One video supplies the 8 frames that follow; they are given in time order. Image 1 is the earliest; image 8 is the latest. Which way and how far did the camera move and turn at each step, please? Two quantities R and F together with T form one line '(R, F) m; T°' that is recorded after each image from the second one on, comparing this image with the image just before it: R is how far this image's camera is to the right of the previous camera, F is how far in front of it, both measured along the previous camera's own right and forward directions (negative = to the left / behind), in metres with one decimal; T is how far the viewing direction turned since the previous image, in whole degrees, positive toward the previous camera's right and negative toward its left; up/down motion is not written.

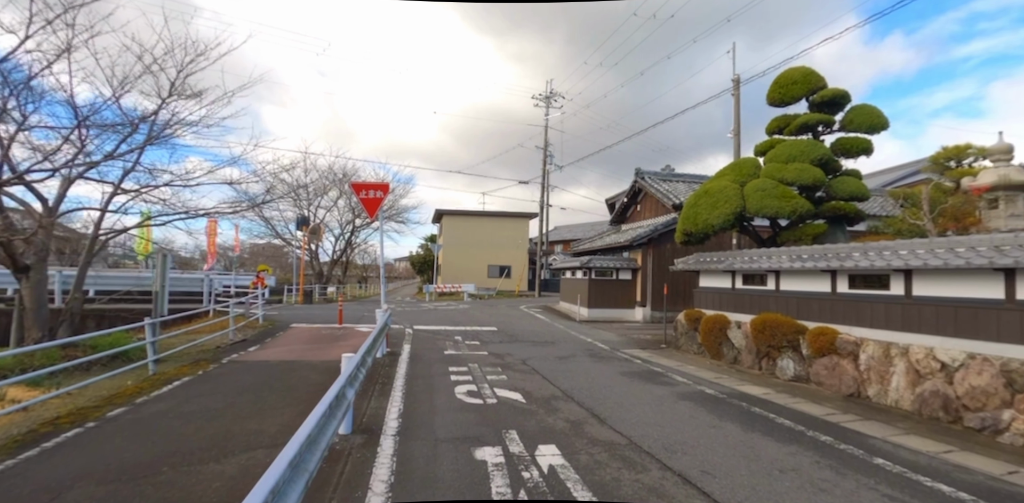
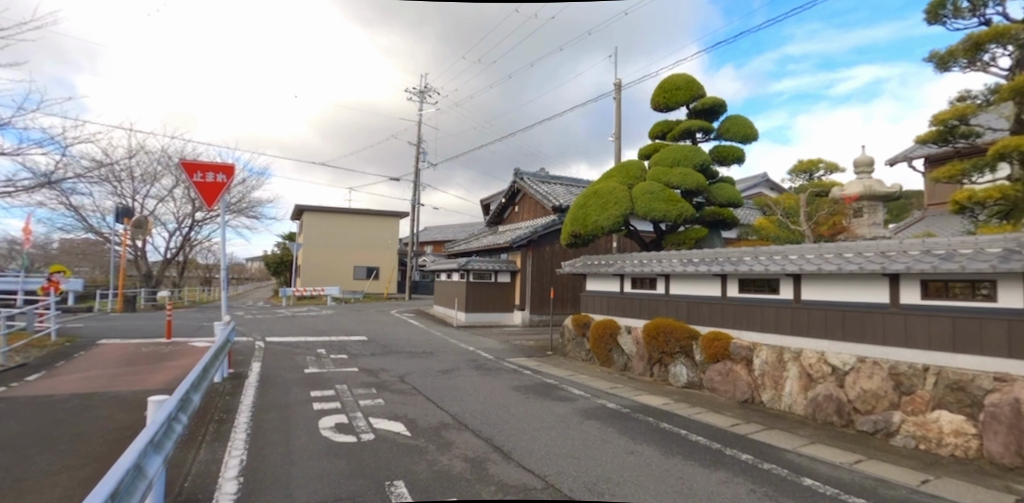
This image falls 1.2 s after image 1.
(-0.2, +1.2) m; +15°
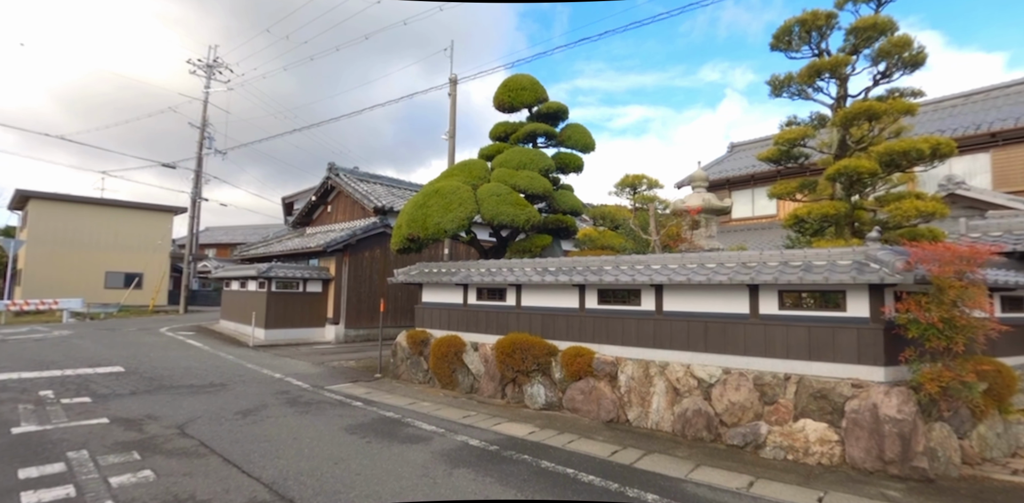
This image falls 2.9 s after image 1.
(-0.4, +1.4) m; +22°
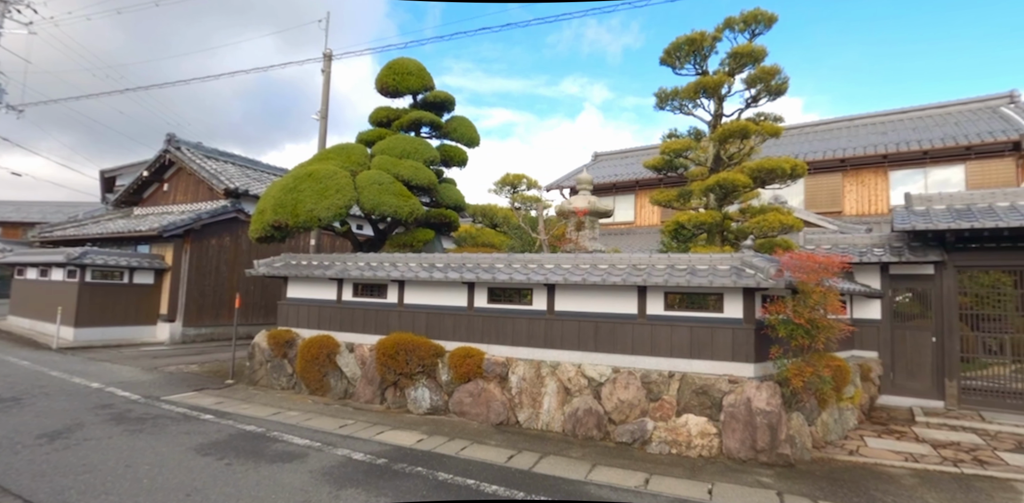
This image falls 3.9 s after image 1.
(-0.3, +0.4) m; +15°
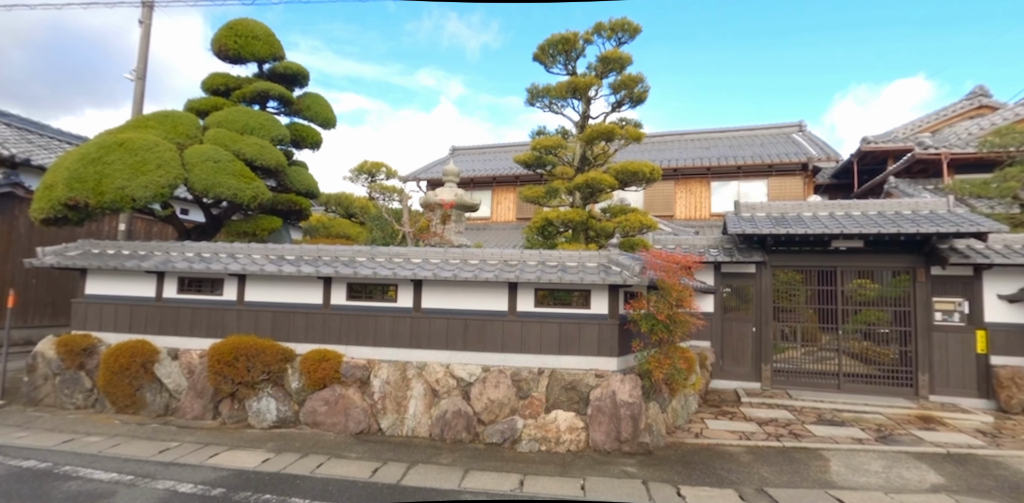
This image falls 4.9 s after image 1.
(-0.1, +0.3) m; +16°
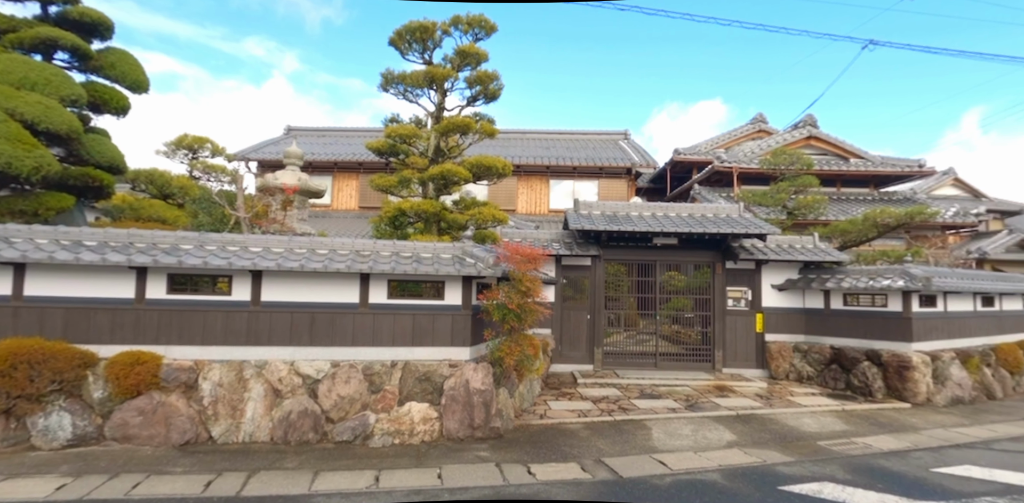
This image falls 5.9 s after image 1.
(0.0, 0.0) m; +16°
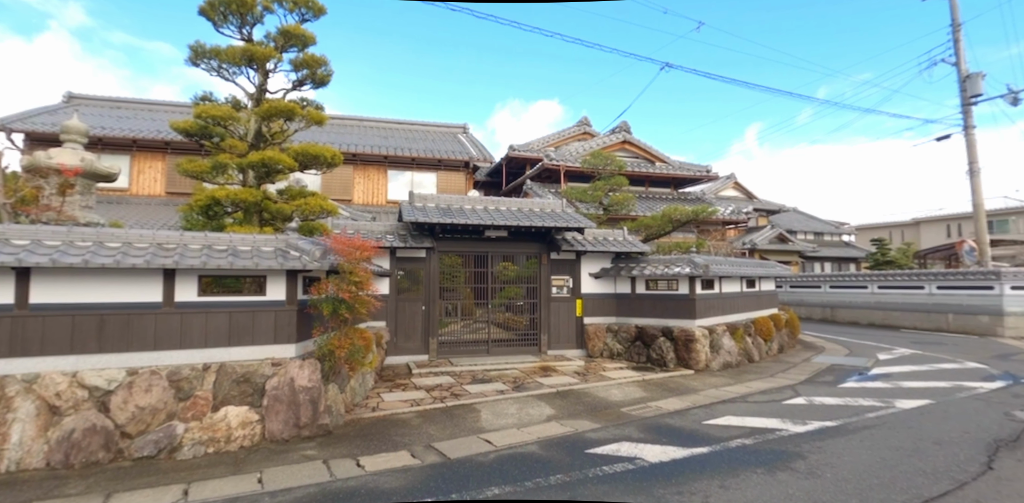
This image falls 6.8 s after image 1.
(+0.3, -0.1) m; +15°
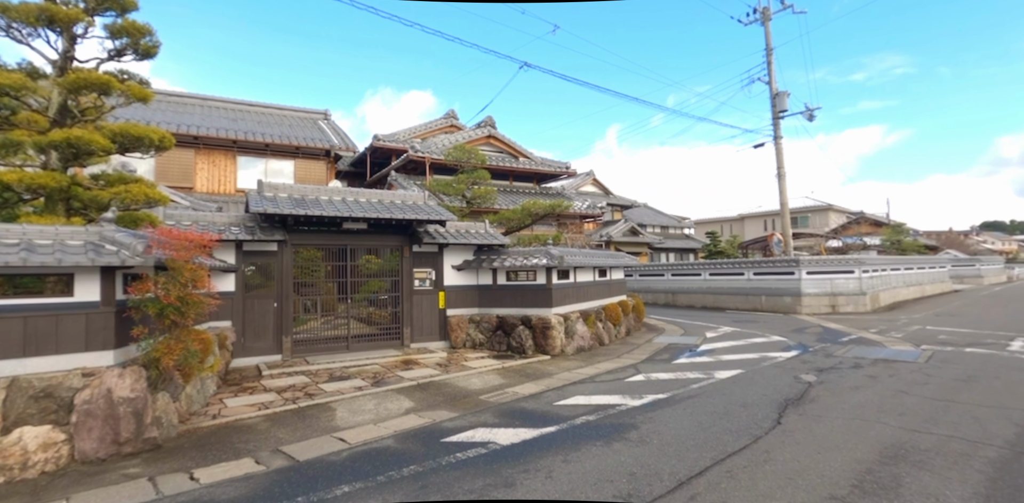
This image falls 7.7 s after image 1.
(+0.3, -0.1) m; +13°
